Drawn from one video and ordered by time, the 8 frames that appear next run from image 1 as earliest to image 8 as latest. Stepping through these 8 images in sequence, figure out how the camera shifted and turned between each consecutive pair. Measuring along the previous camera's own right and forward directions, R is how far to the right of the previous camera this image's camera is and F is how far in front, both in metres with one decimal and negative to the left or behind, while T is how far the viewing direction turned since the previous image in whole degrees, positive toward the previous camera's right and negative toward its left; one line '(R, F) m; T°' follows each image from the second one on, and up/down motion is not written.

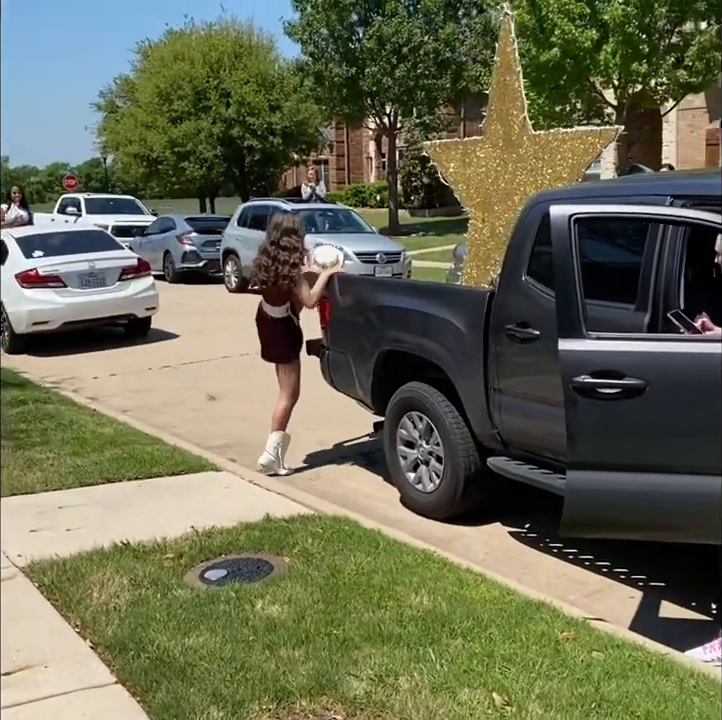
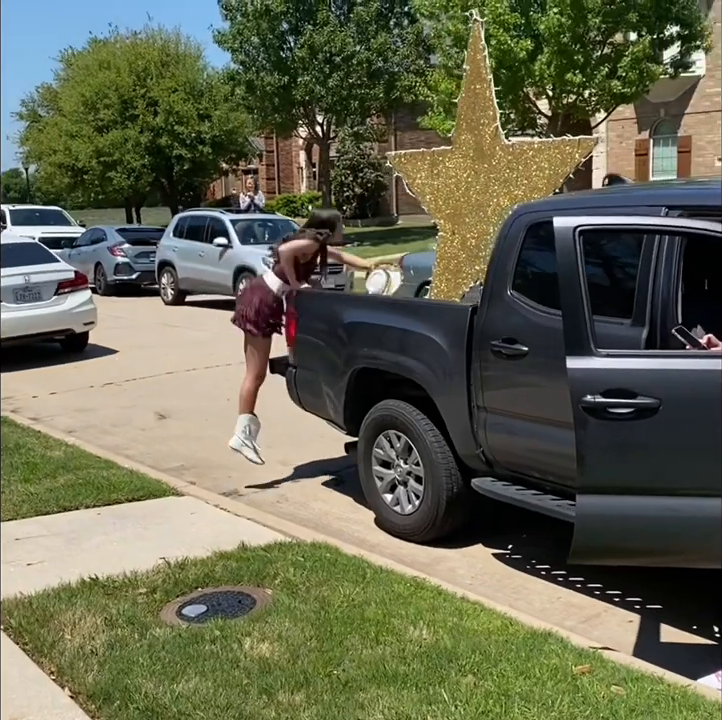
(-0.2, +0.2) m; +4°
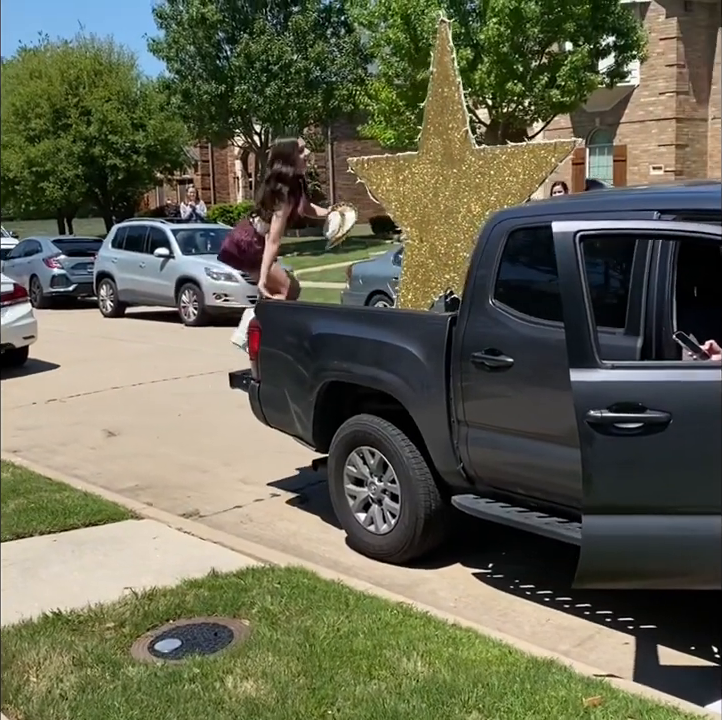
(-0.2, +0.2) m; +4°
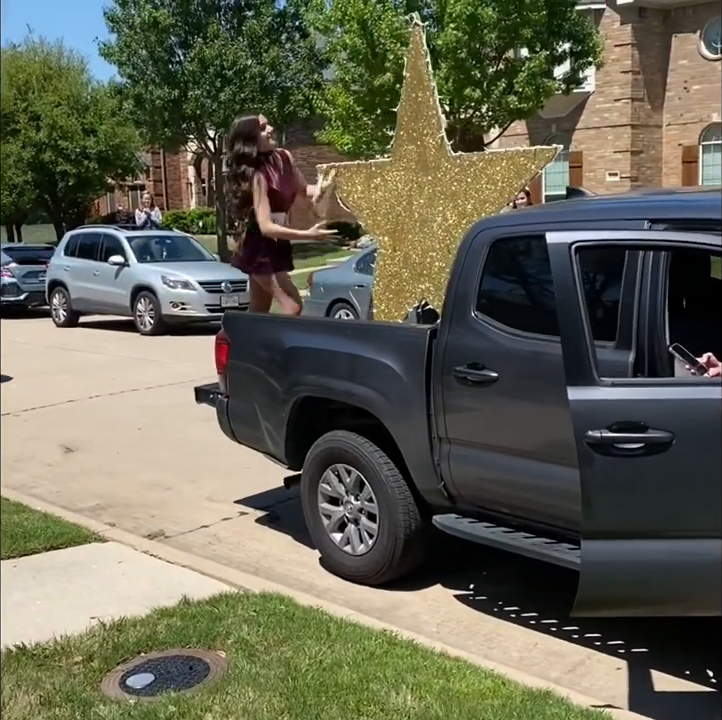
(-0.1, +0.2) m; +3°
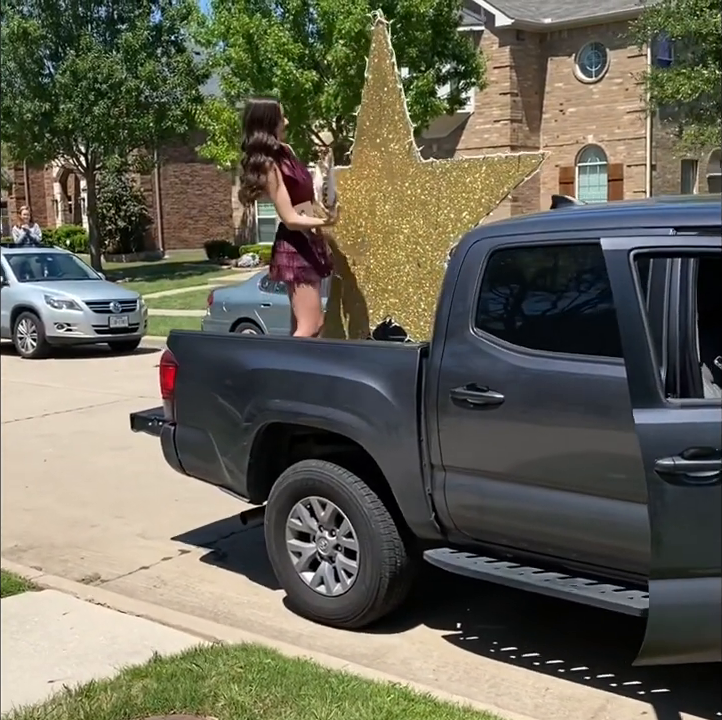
(-0.5, +0.4) m; +7°
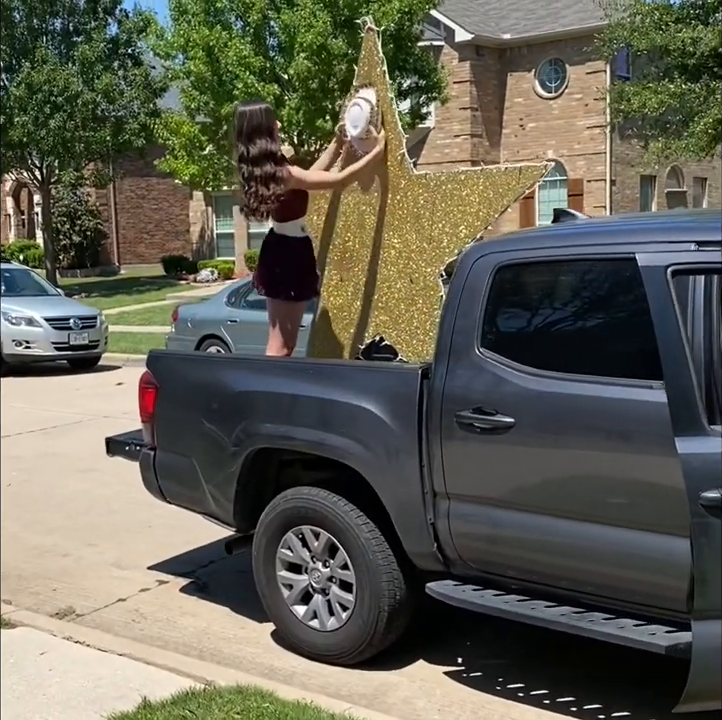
(-0.2, +0.2) m; +3°
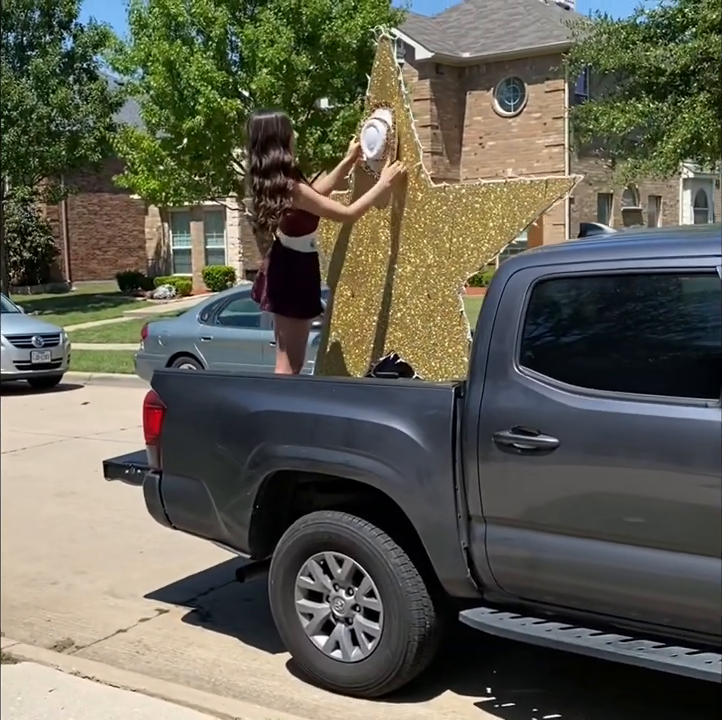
(-0.3, +0.2) m; +3°
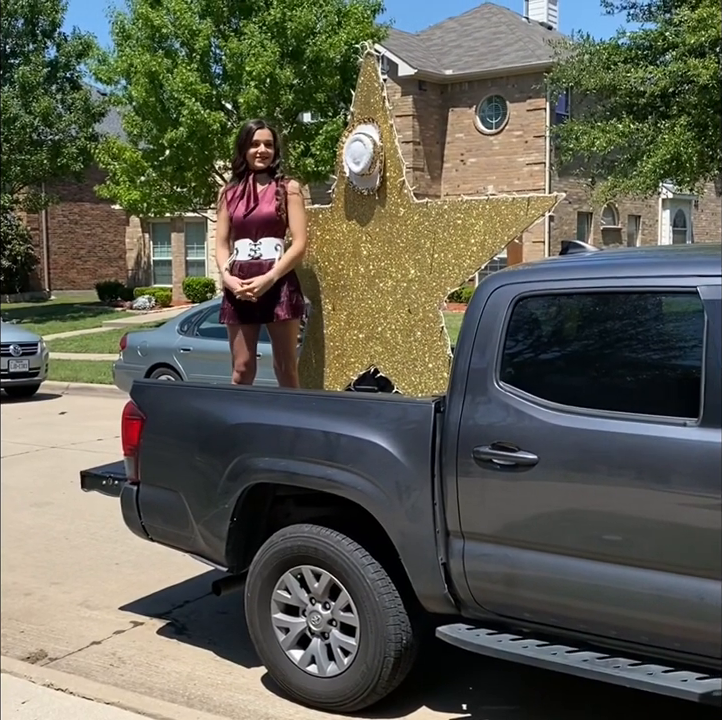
(0.0, 0.0) m; +1°
